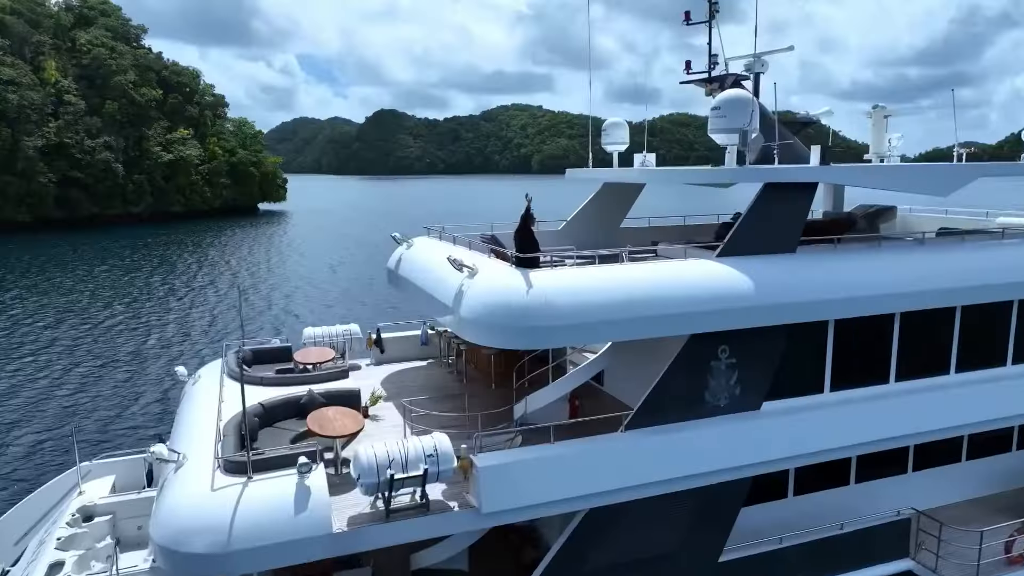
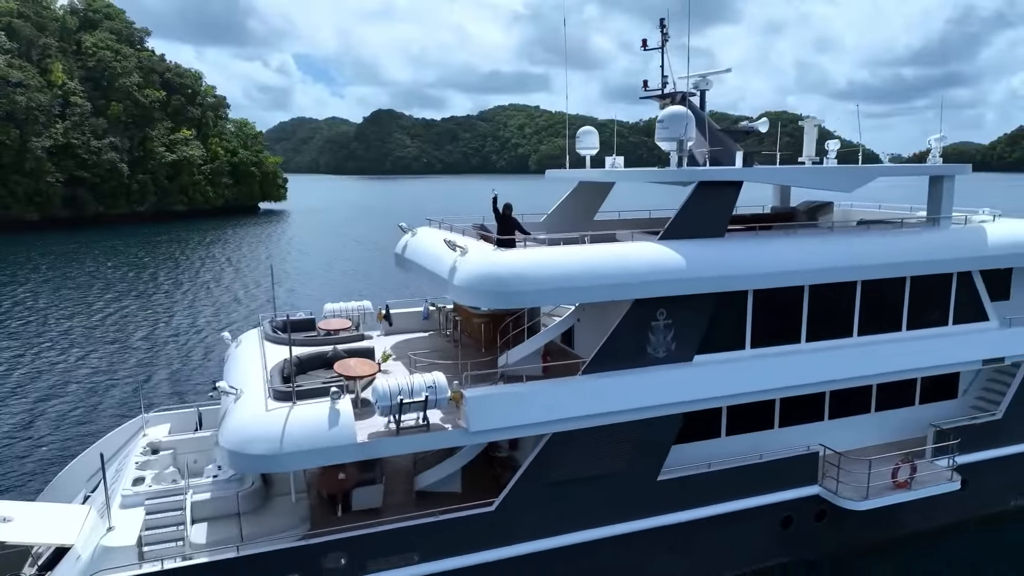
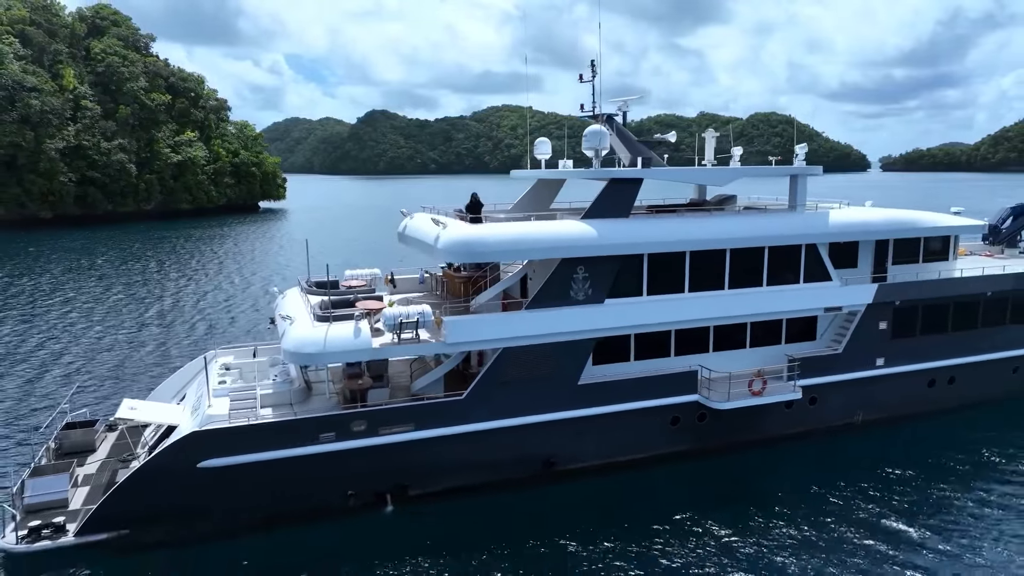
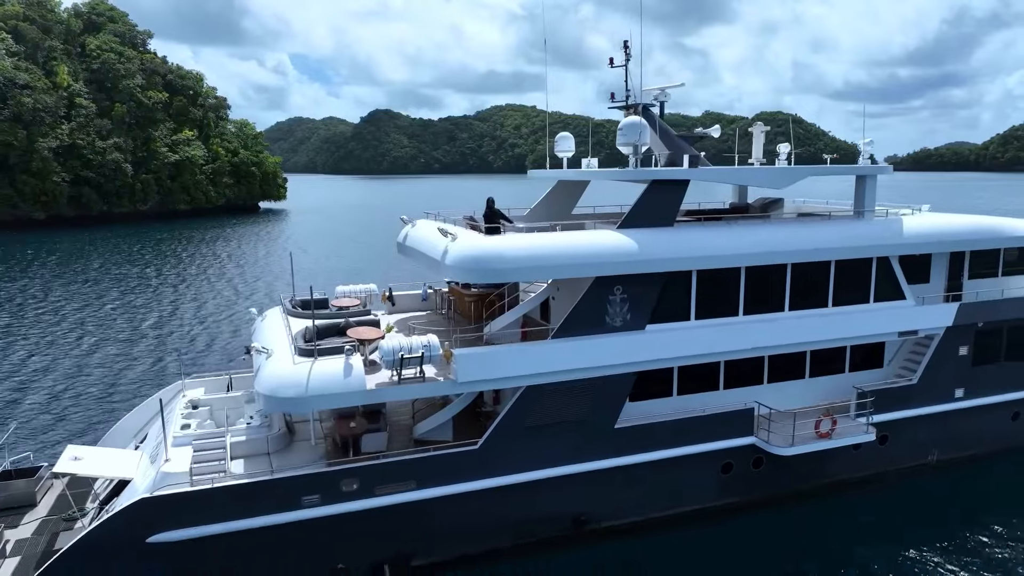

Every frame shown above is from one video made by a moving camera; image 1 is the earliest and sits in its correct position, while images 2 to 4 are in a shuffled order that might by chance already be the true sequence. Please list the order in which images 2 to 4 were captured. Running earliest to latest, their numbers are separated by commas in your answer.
2, 4, 3
